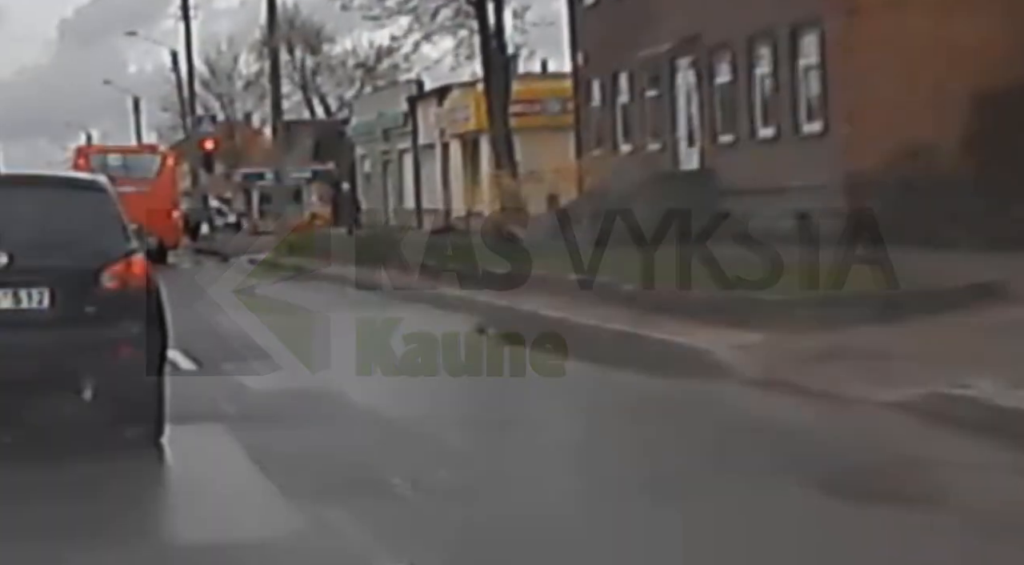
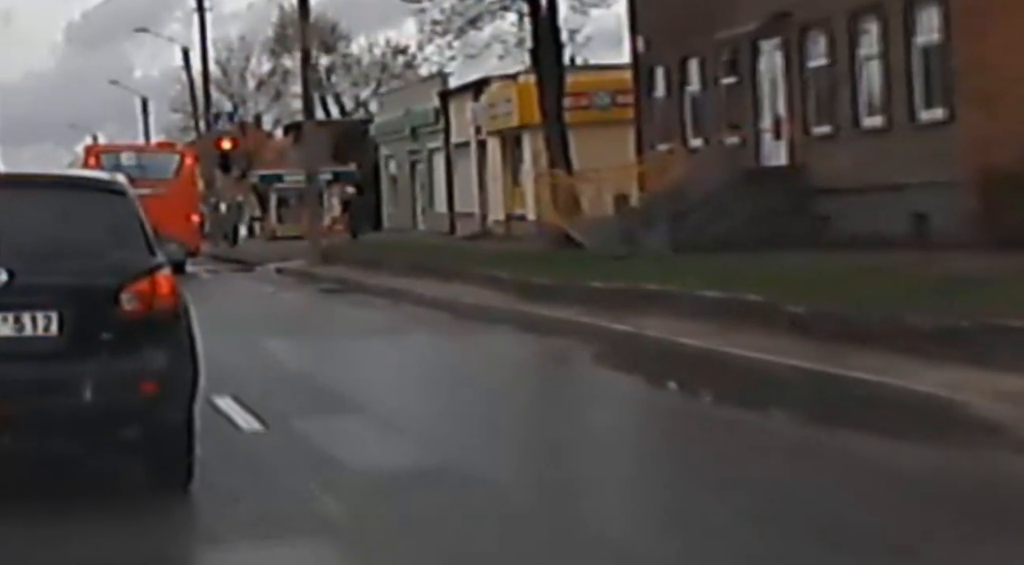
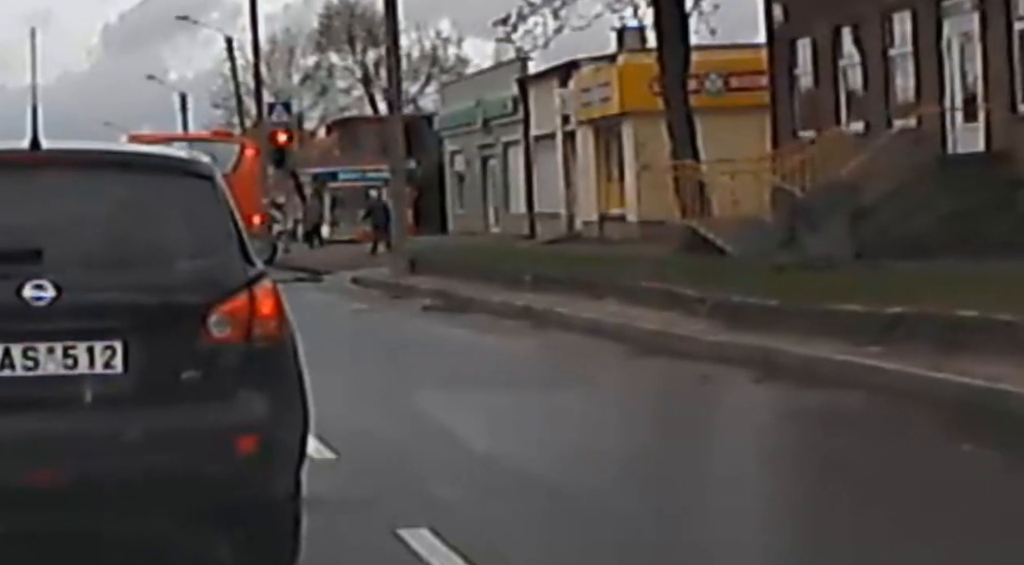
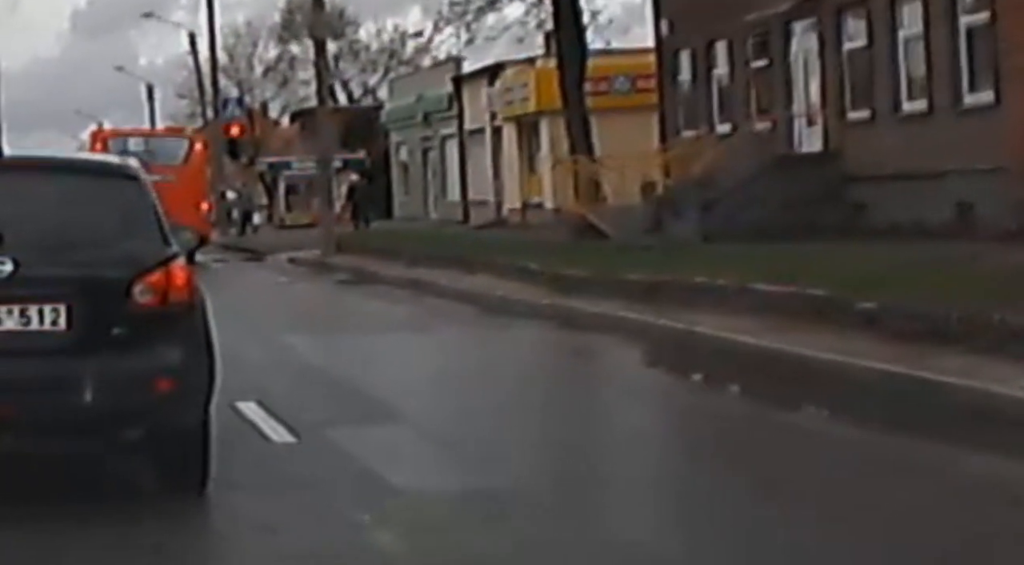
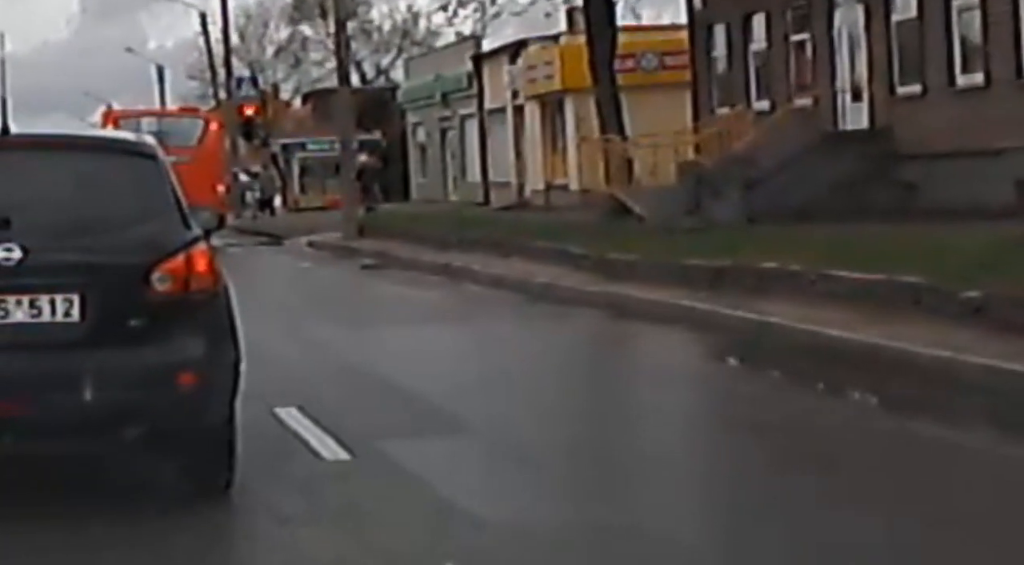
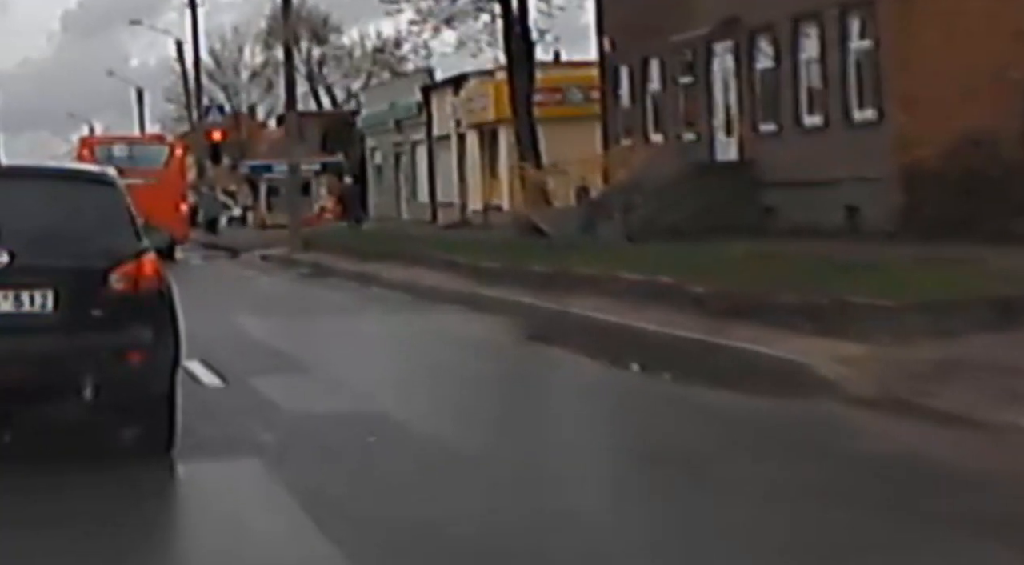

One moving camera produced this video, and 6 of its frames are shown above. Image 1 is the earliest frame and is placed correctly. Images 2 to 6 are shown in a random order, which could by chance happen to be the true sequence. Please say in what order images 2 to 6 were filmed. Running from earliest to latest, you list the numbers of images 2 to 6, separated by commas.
6, 2, 4, 5, 3
